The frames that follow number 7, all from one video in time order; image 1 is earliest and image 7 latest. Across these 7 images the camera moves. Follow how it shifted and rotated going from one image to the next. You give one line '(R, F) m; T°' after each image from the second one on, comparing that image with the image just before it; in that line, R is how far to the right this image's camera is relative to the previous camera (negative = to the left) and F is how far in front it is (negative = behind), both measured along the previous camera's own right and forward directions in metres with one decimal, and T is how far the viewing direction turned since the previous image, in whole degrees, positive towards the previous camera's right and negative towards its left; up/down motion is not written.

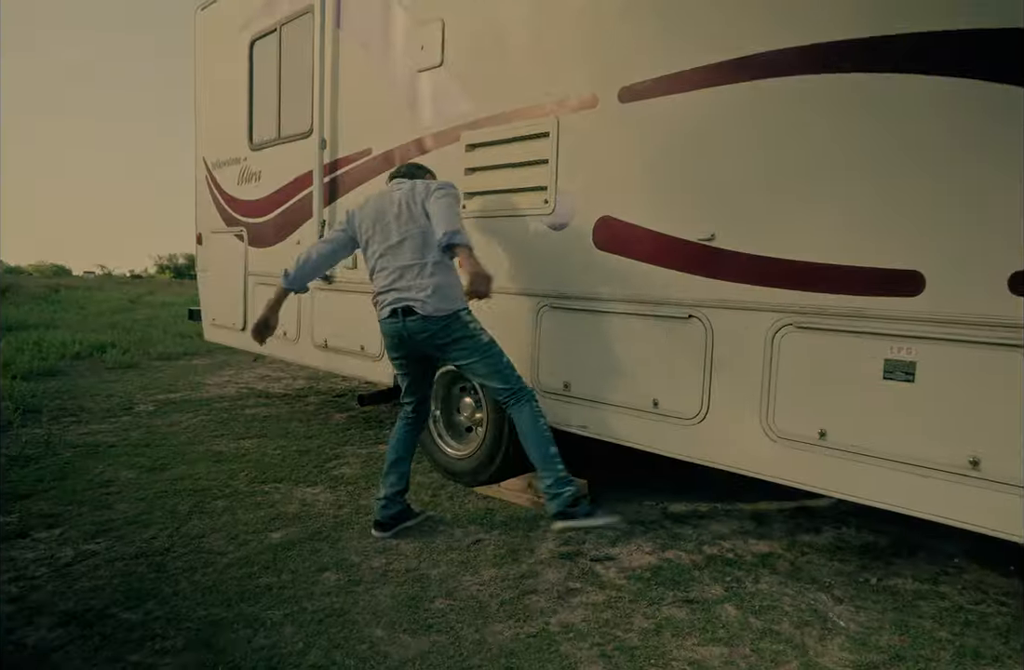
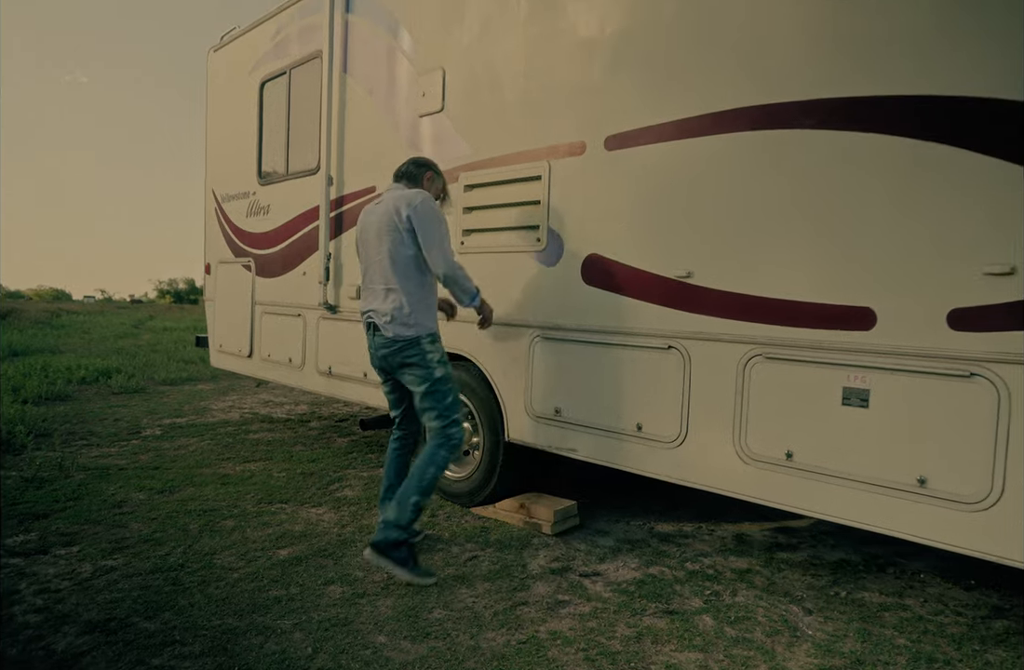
(0.0, -0.2) m; 0°
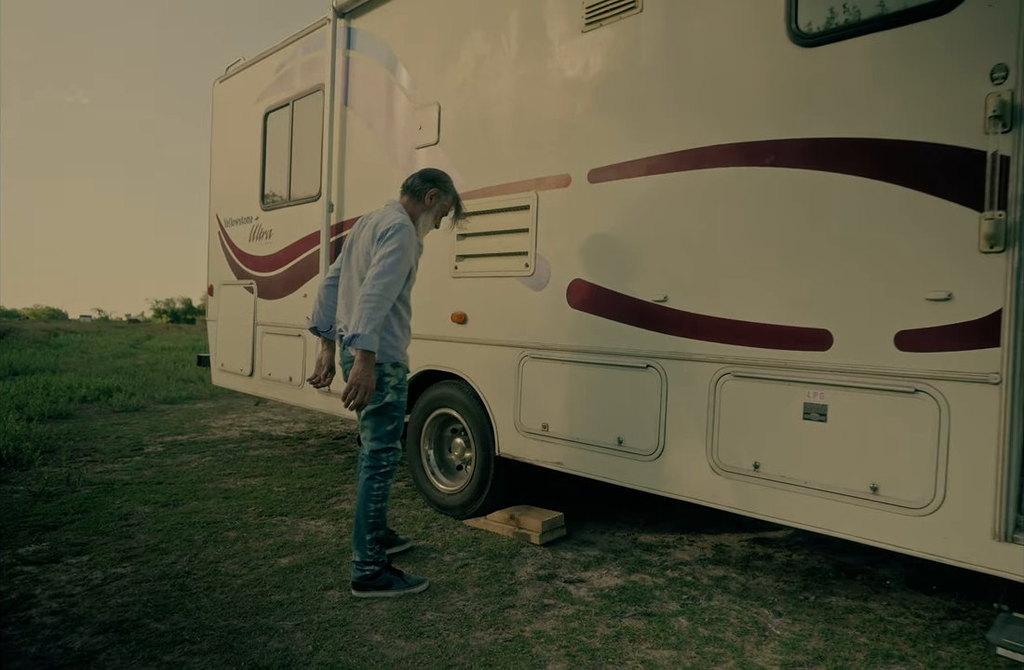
(0.0, -0.2) m; 0°
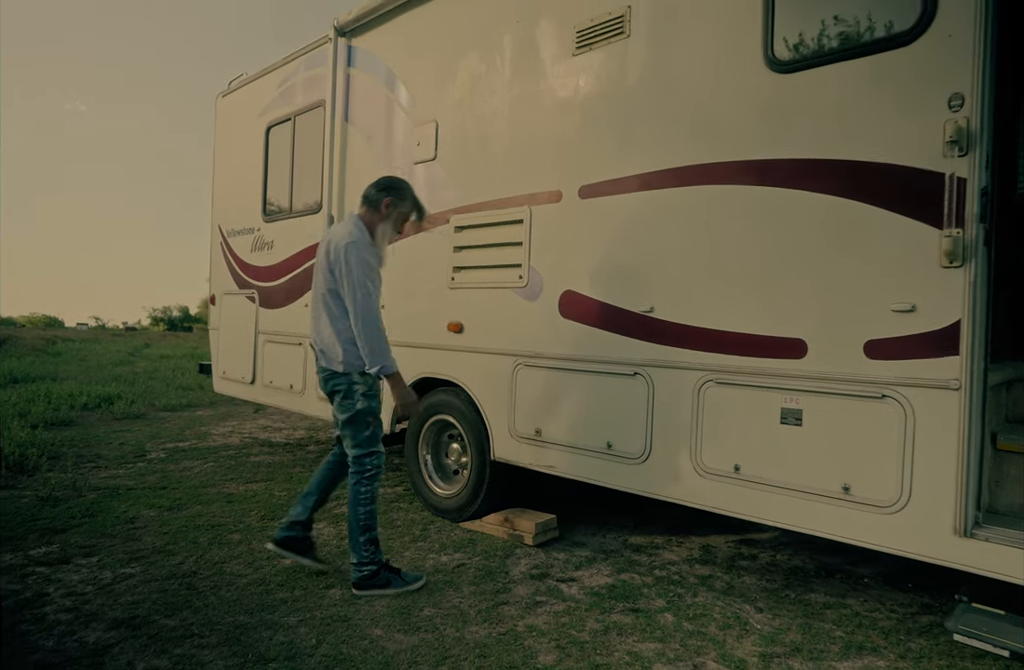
(0.0, -0.2) m; 0°
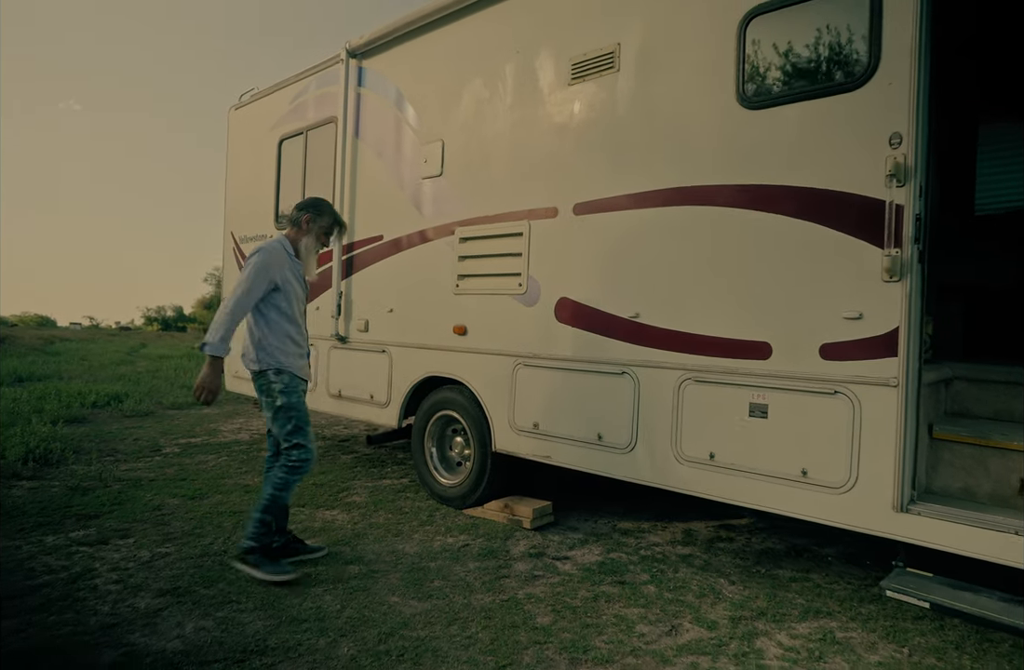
(0.0, -0.4) m; 0°
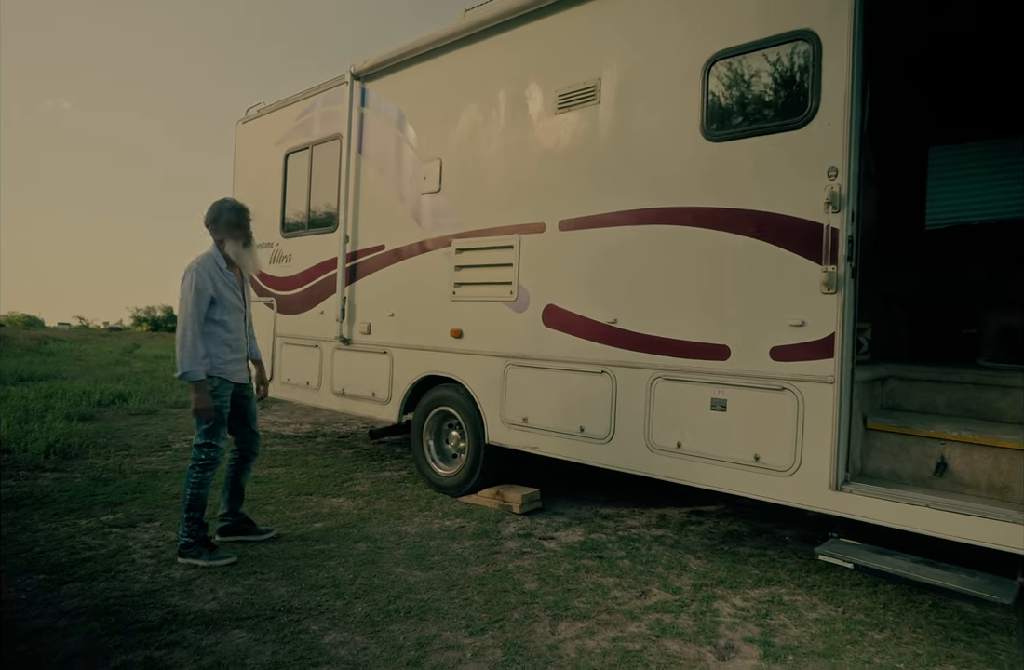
(0.0, -0.5) m; +1°
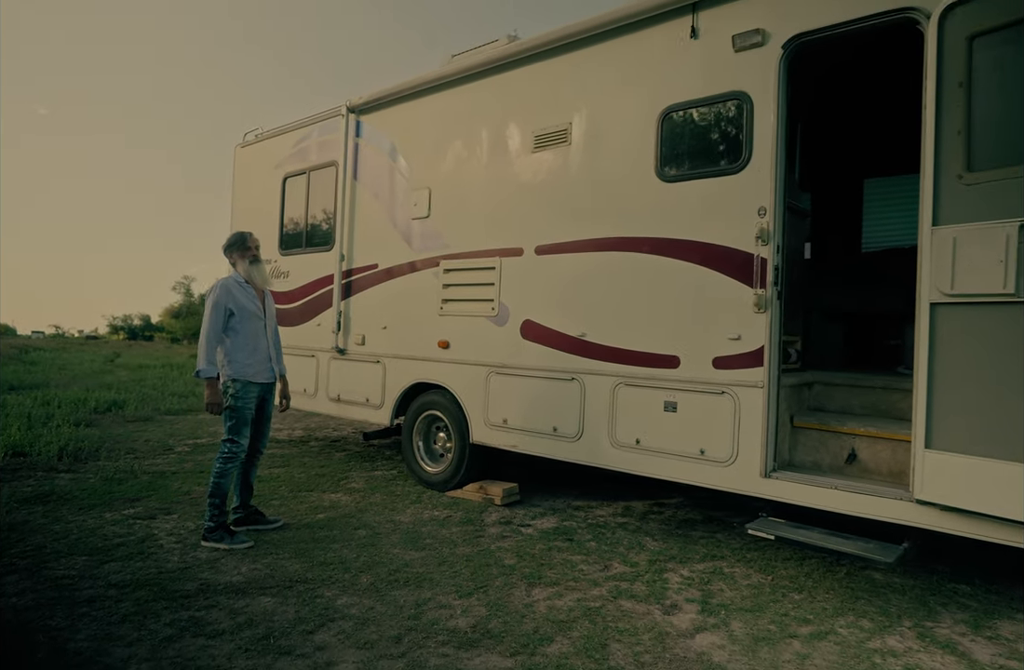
(0.0, -0.6) m; +2°
